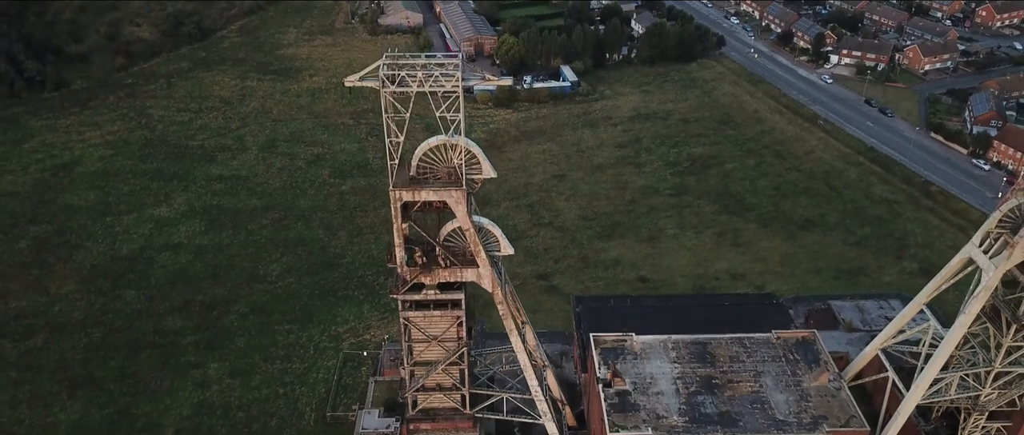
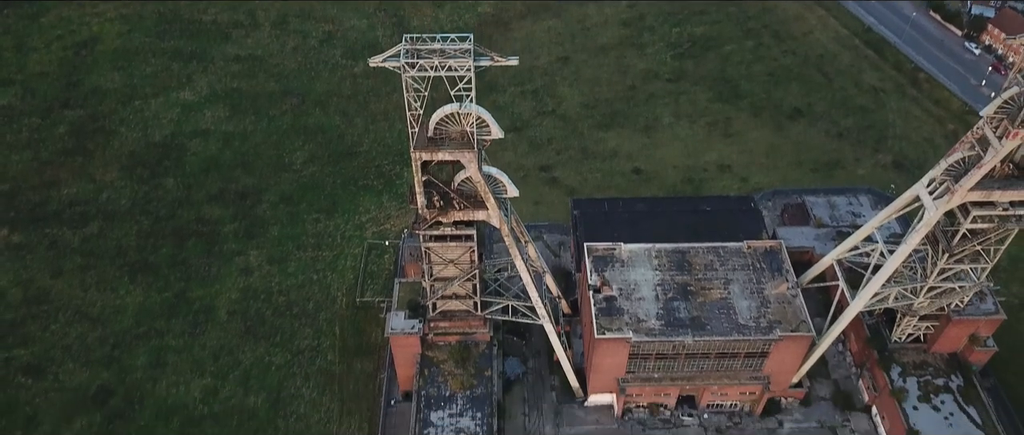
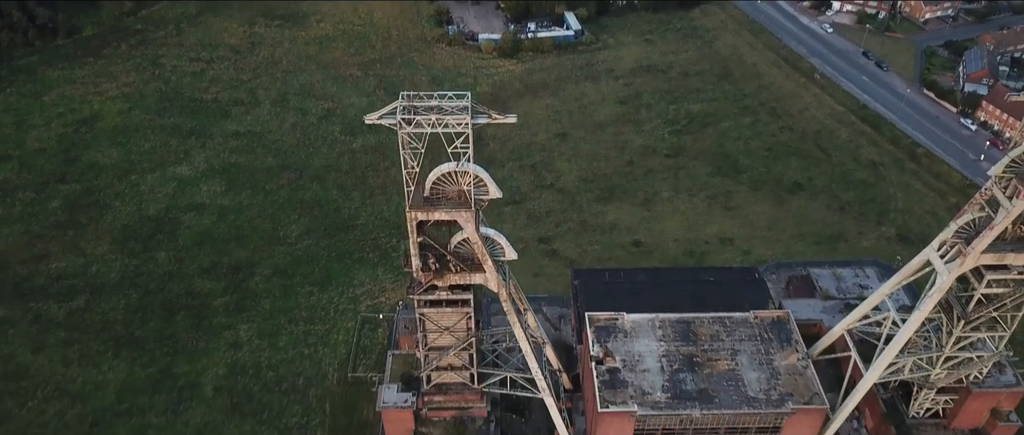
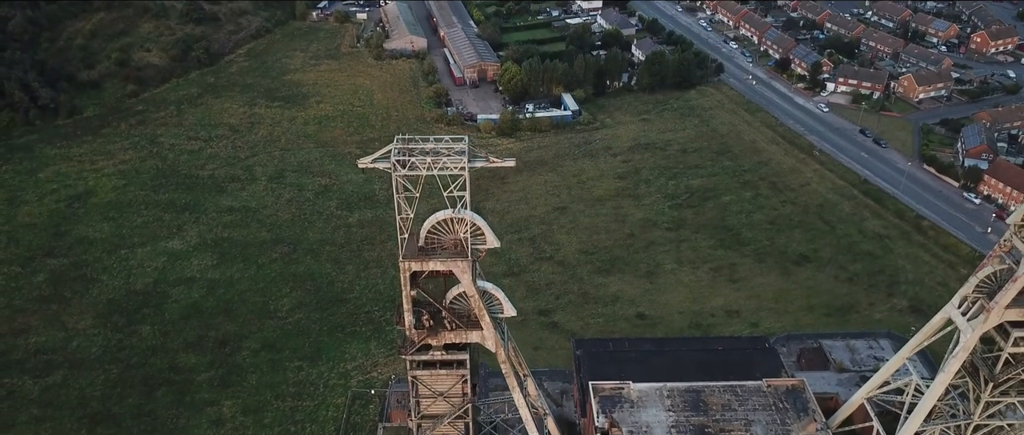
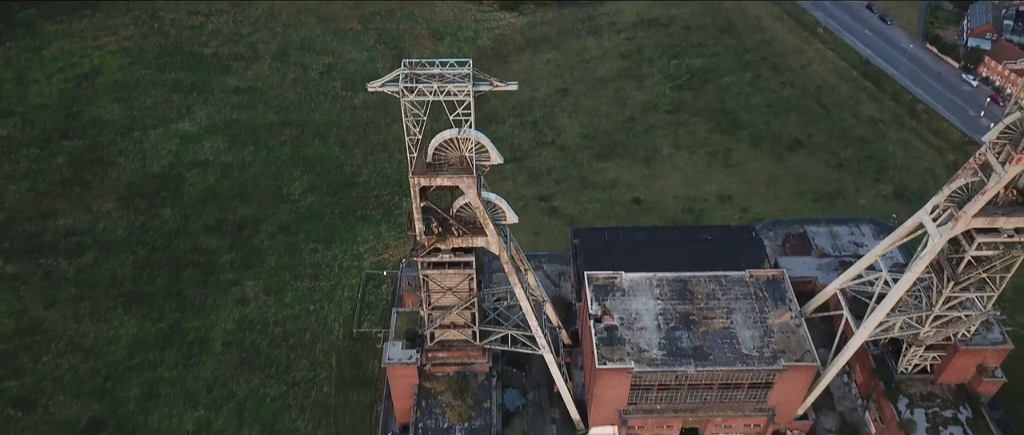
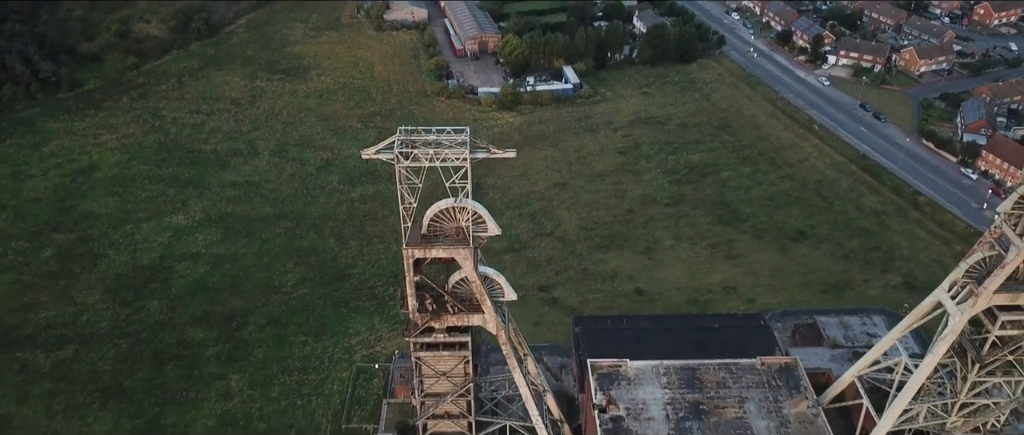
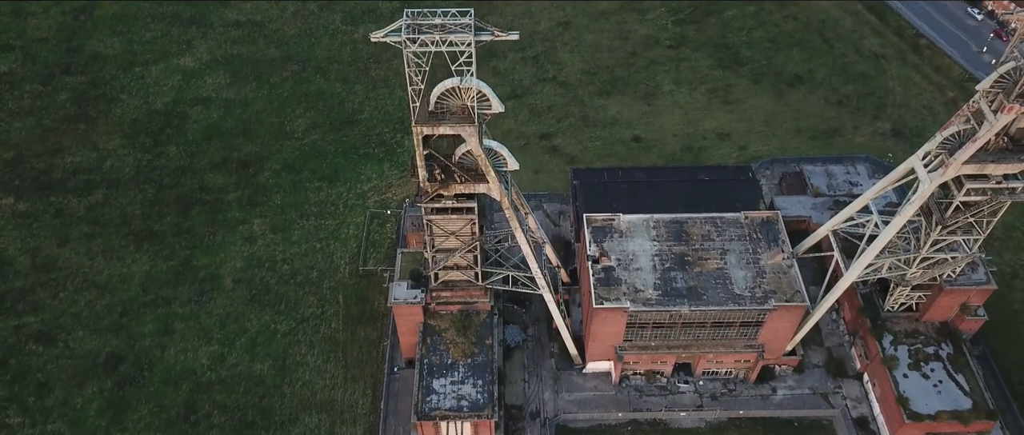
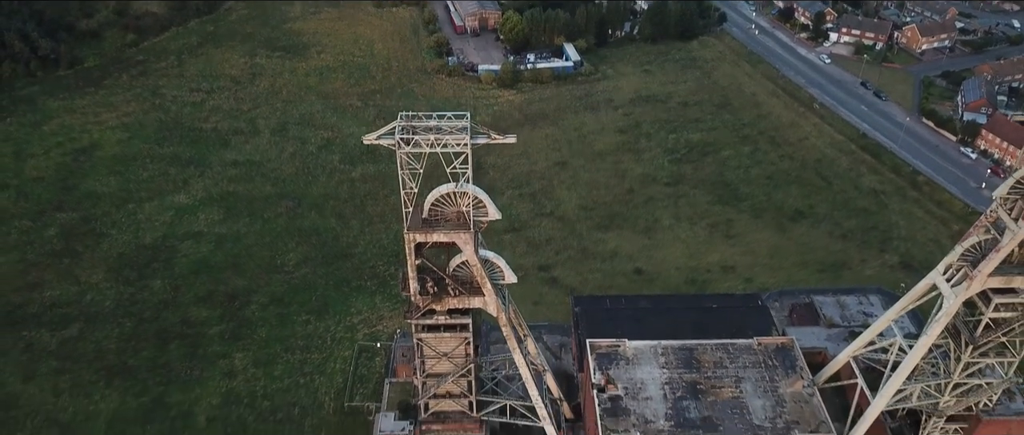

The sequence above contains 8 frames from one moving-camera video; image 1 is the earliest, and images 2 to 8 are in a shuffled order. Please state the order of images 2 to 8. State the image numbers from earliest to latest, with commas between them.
4, 6, 8, 3, 5, 2, 7
